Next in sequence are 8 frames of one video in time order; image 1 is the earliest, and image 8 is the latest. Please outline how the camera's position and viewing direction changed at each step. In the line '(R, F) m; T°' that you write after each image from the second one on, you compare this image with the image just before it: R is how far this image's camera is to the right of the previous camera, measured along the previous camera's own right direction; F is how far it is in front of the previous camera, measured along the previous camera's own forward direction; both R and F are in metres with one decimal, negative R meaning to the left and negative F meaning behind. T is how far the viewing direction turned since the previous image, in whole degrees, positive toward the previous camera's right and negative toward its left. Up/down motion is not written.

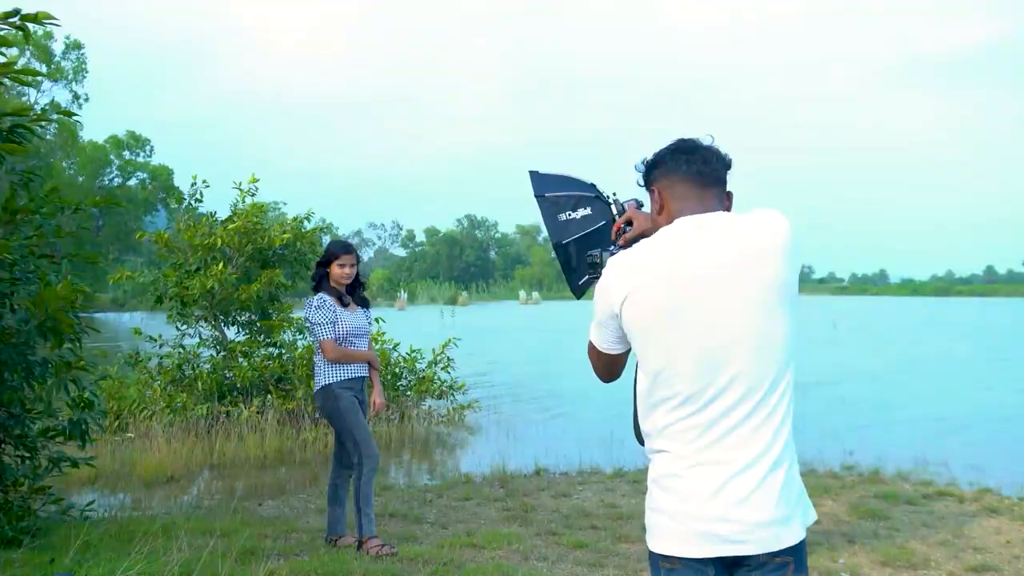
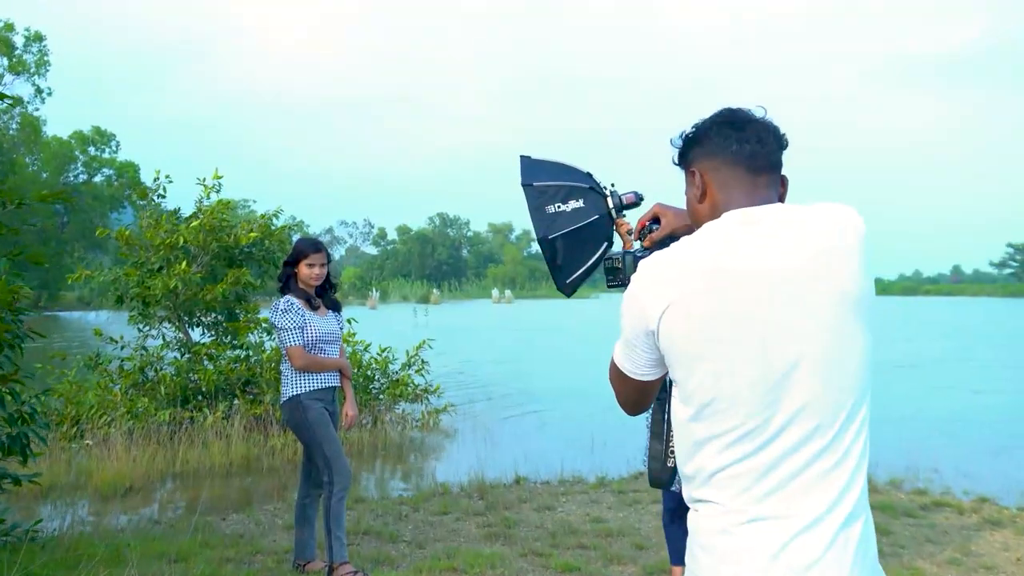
(0.0, +0.3) m; +2°
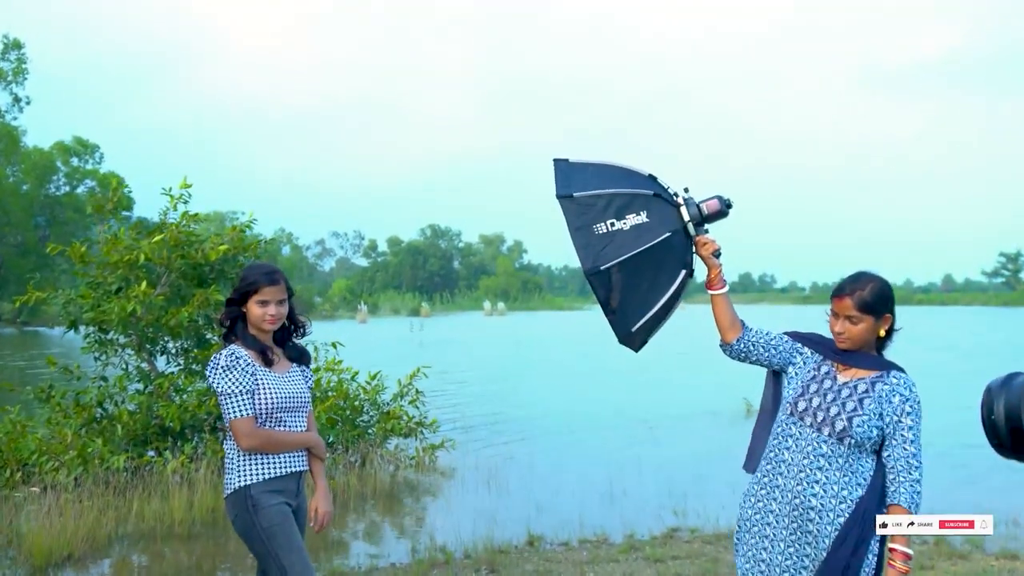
(-0.1, +0.9) m; +1°
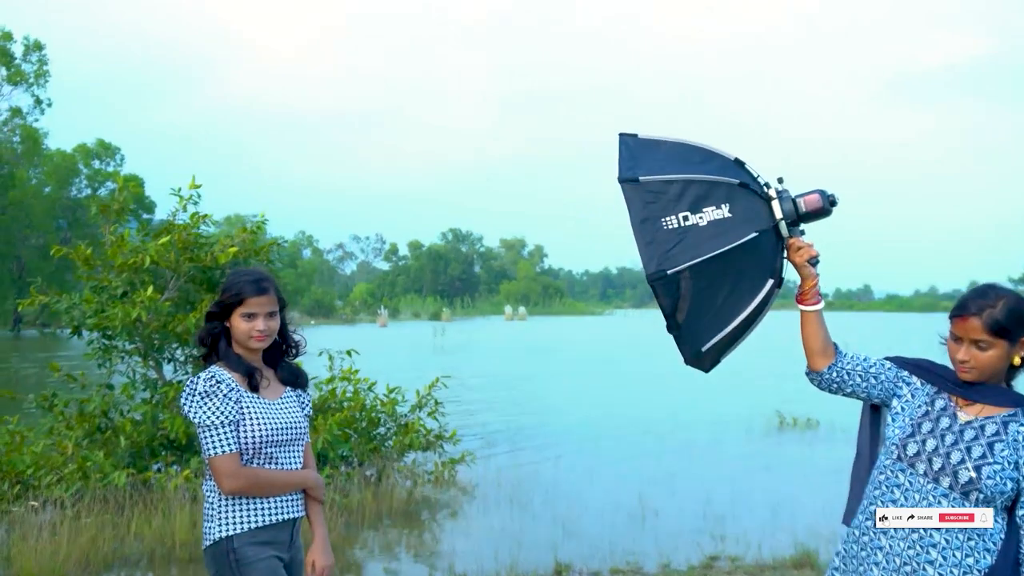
(0.0, +0.4) m; -1°
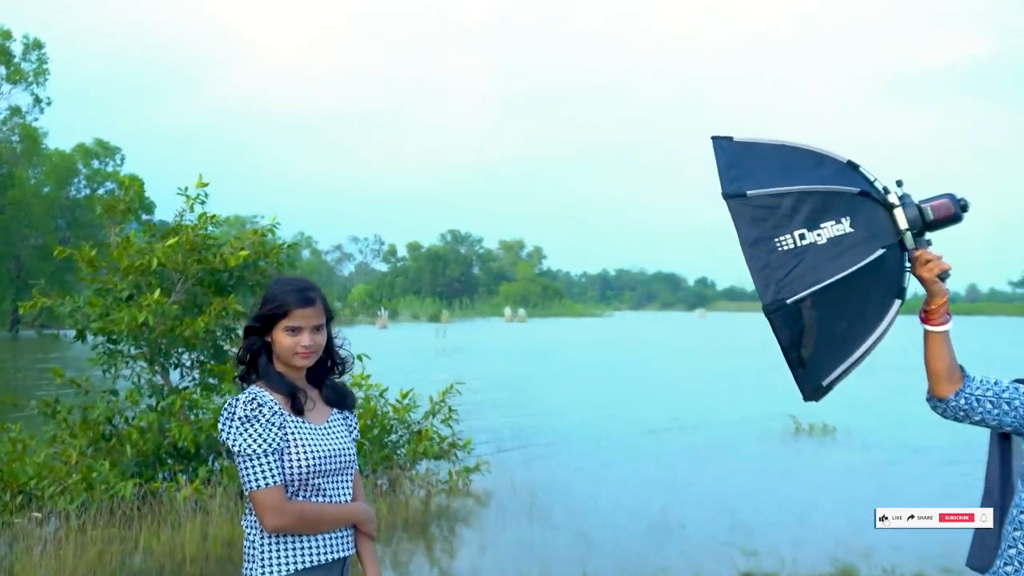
(-0.2, +0.2) m; 0°
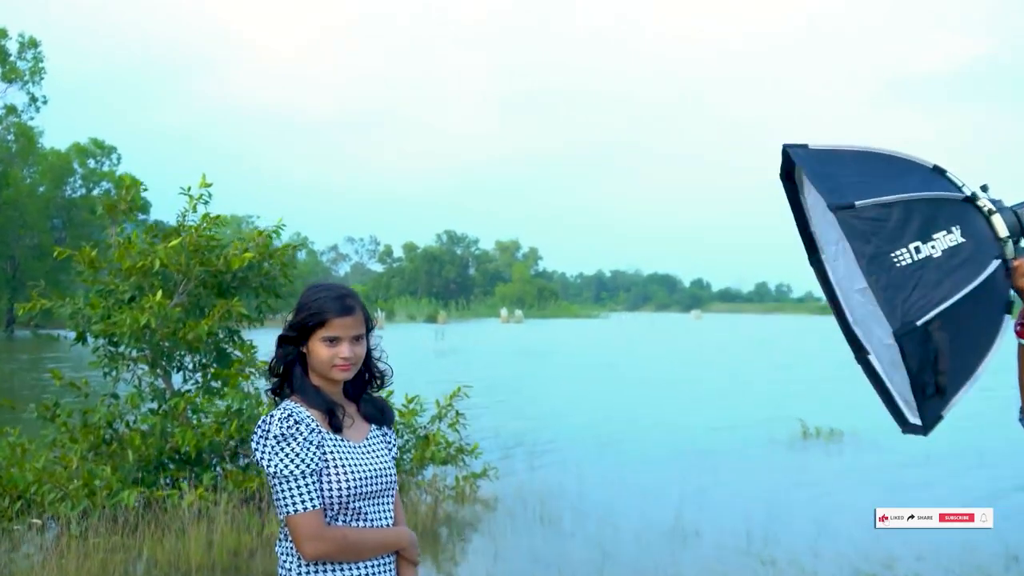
(-0.1, +0.1) m; 0°
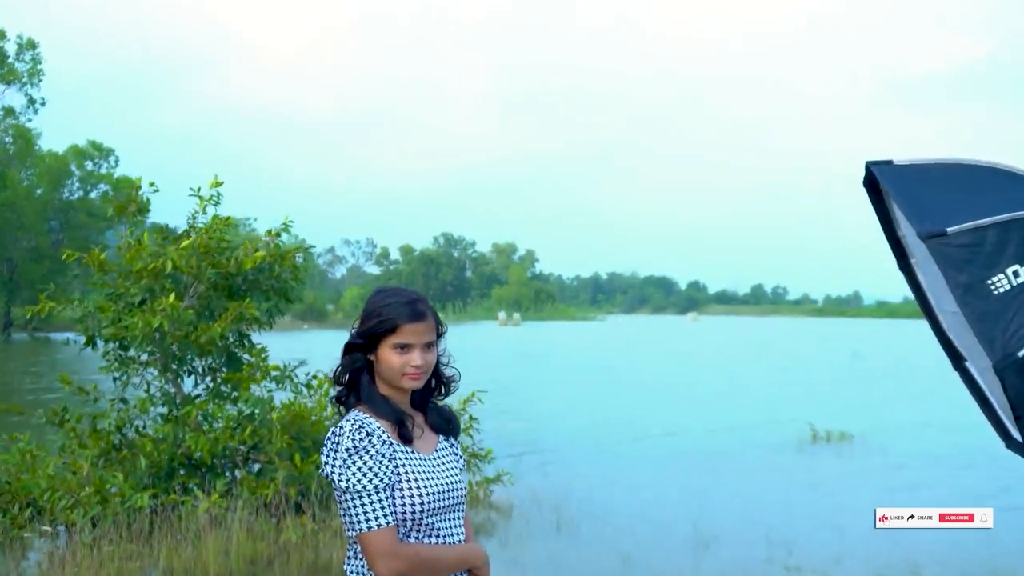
(-0.1, +0.1) m; 0°
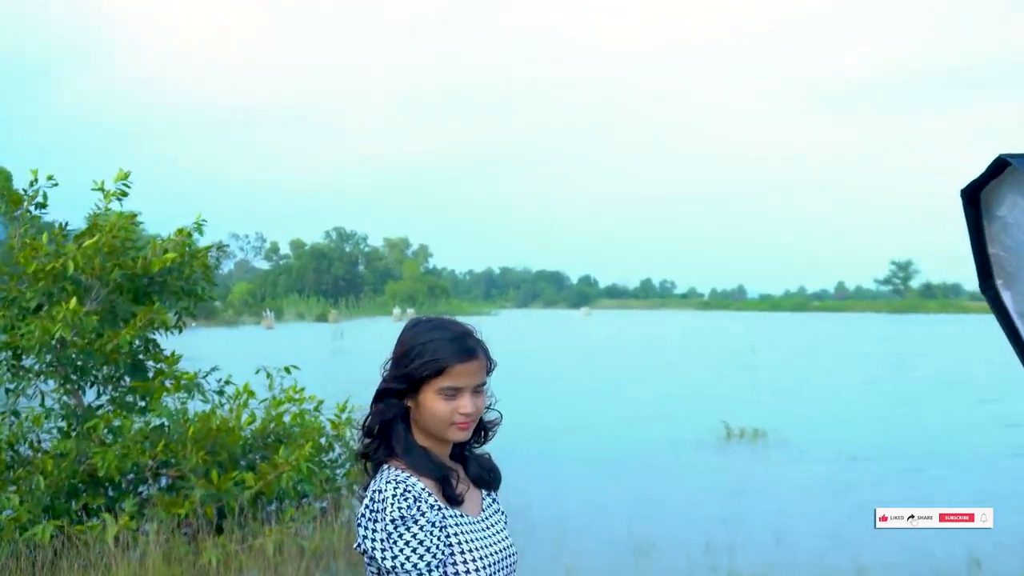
(-0.3, +0.2) m; +7°
